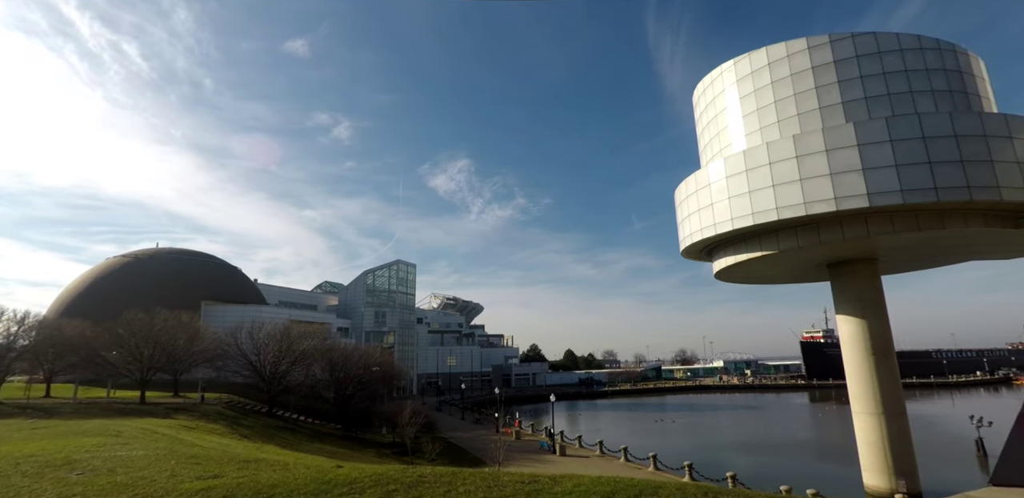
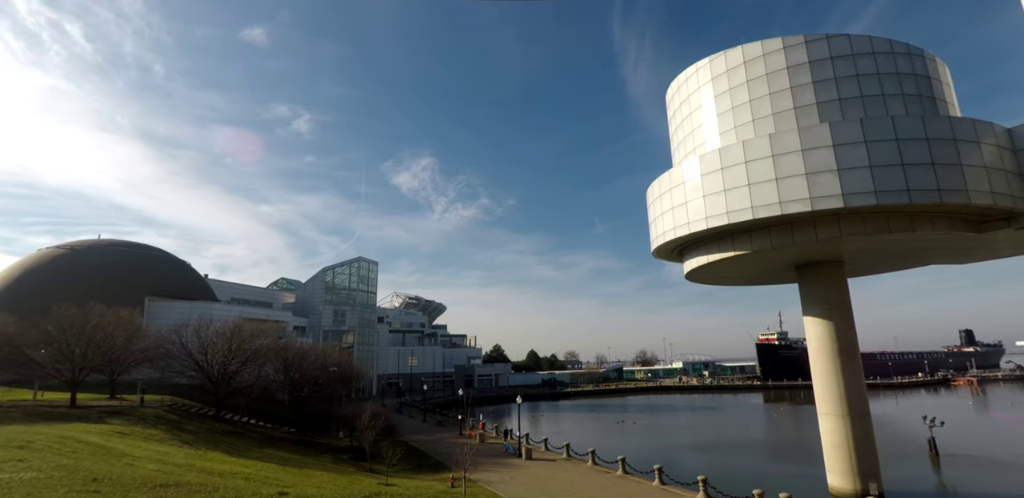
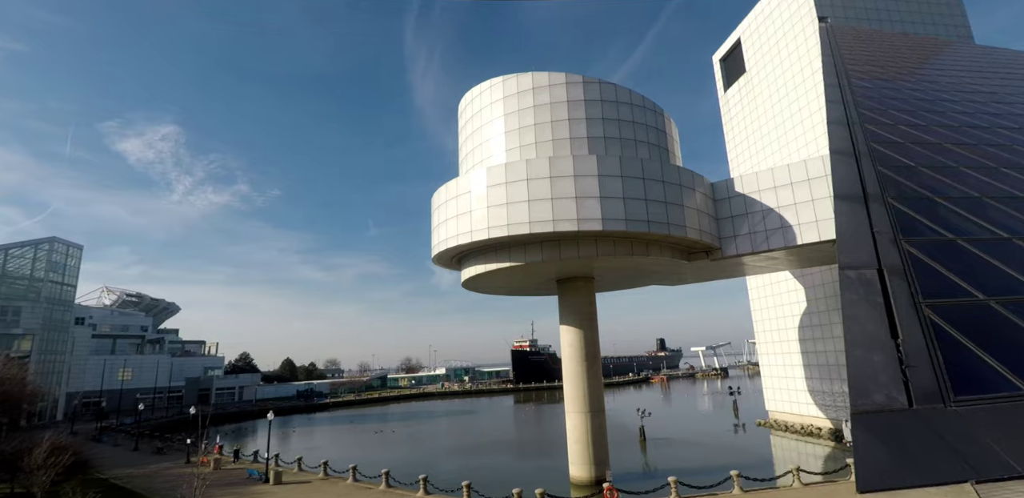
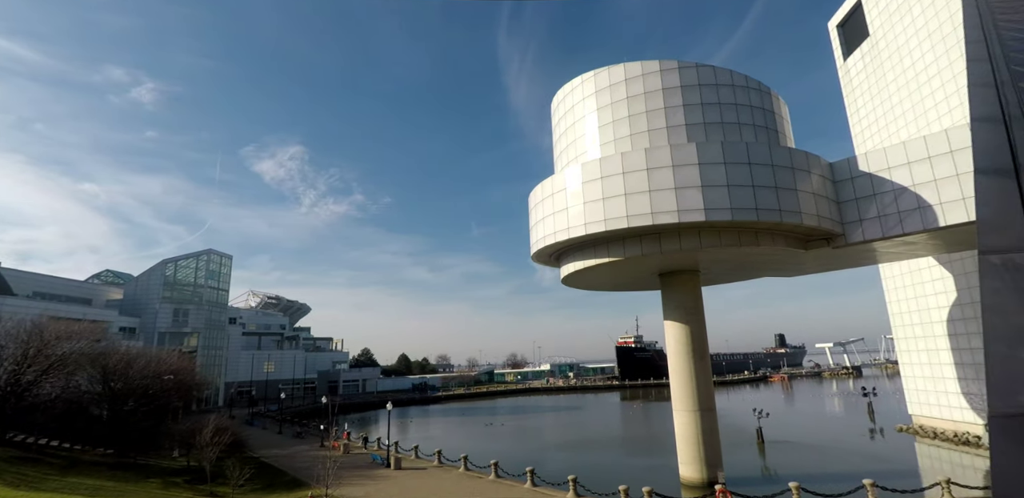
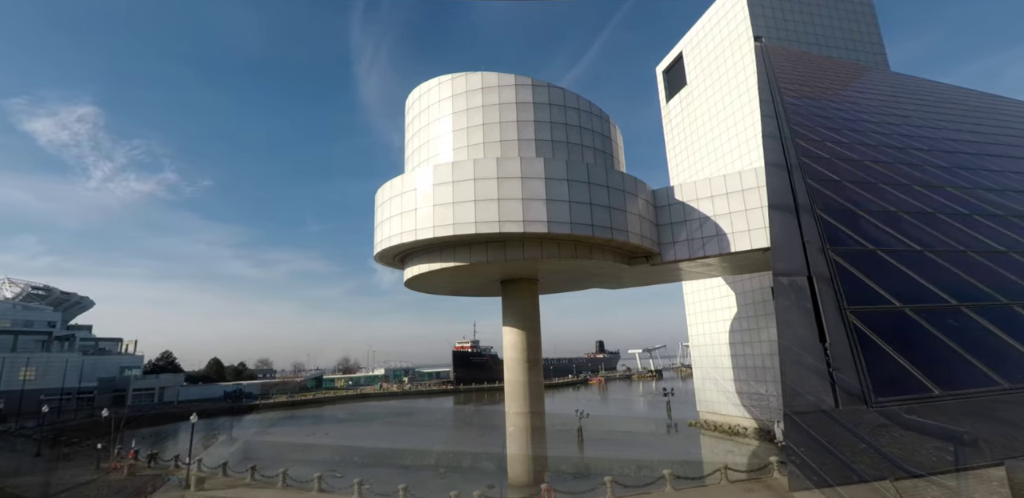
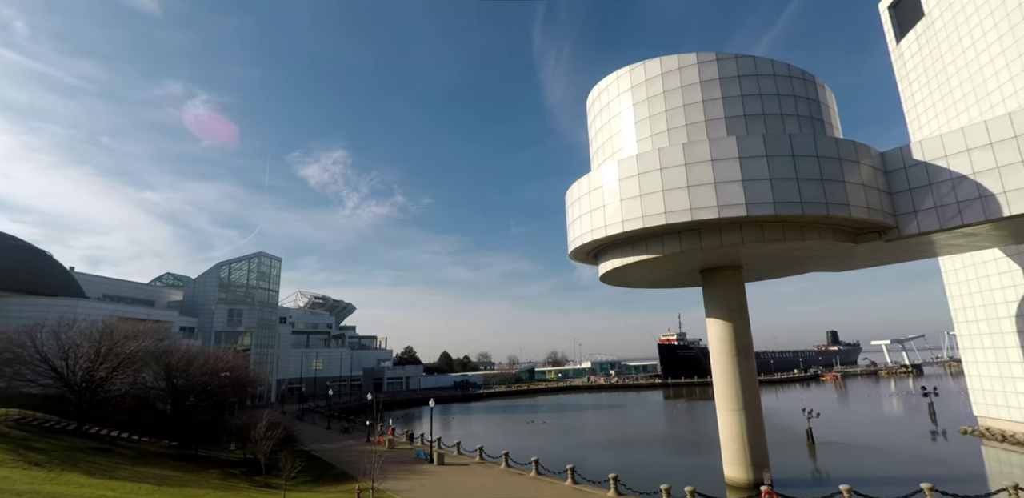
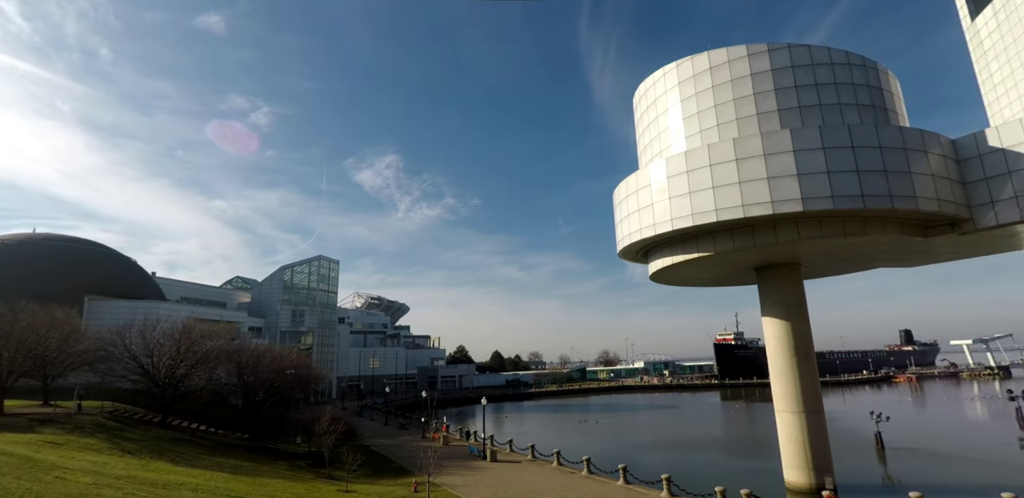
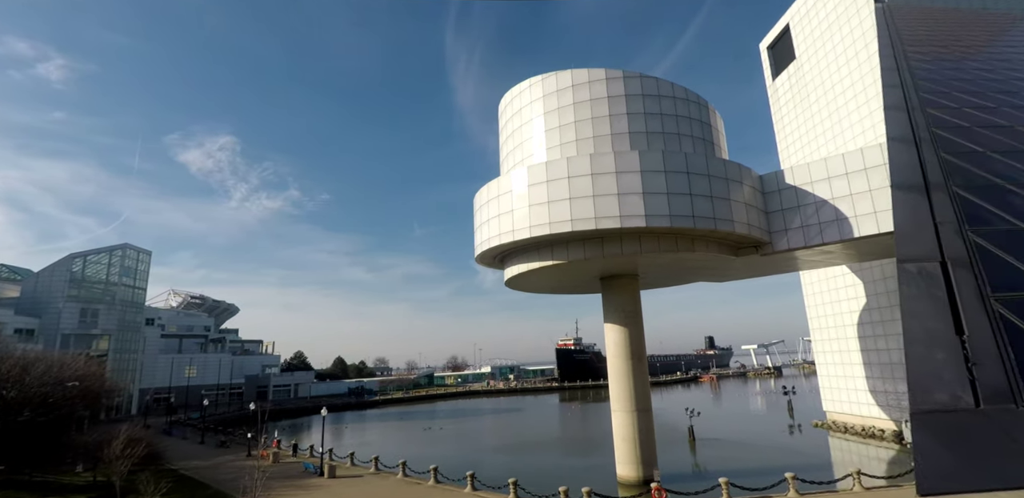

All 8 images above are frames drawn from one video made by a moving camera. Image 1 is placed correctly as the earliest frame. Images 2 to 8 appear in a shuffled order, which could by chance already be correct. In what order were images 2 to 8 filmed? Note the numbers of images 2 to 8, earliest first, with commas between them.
2, 7, 6, 4, 8, 3, 5
